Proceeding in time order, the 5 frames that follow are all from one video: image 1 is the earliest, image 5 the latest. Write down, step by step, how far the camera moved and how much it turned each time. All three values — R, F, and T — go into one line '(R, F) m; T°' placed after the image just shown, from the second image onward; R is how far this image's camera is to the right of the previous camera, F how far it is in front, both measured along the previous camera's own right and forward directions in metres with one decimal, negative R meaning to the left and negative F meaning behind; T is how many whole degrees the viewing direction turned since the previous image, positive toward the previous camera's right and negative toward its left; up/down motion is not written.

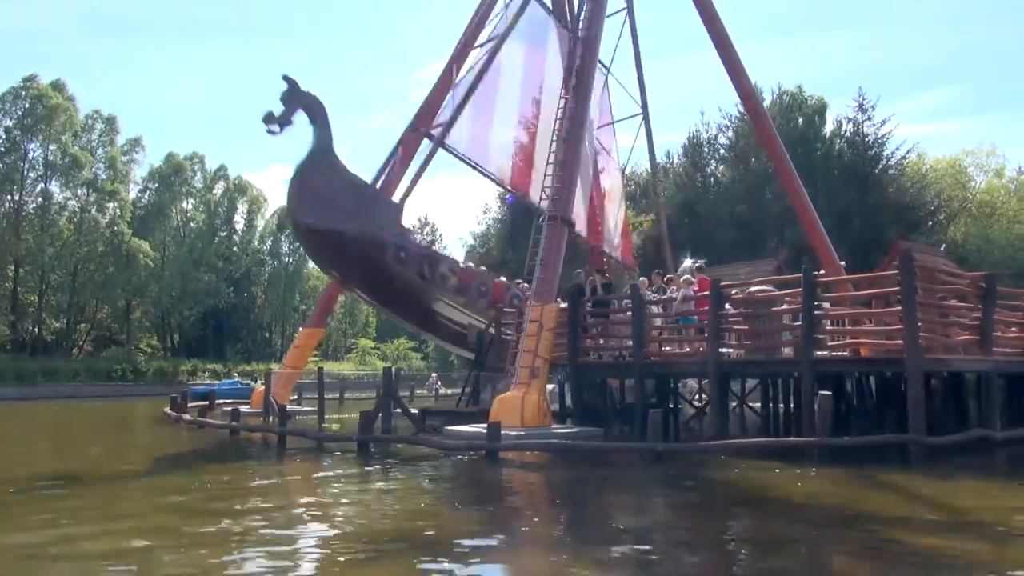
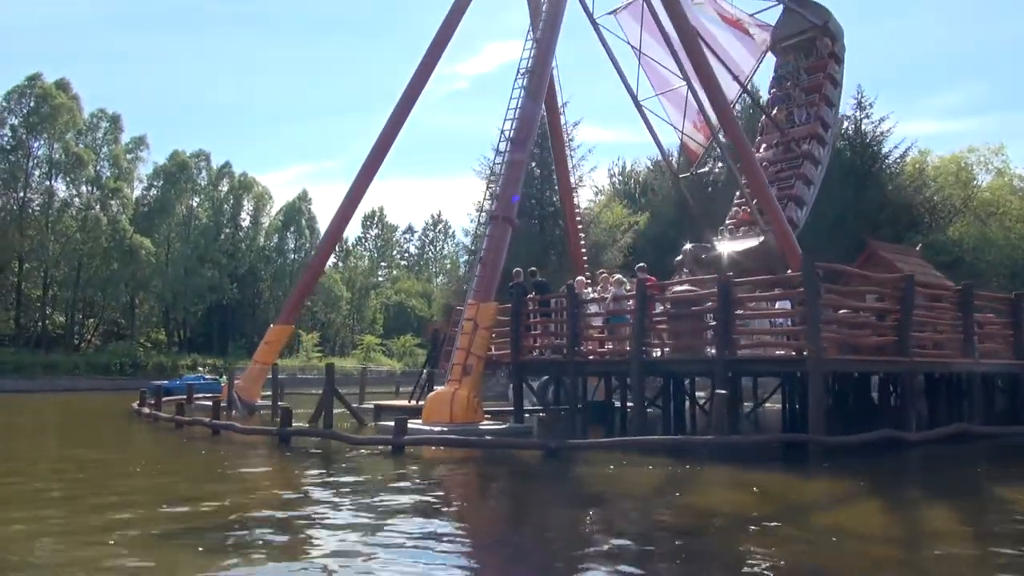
(+1.1, -0.2) m; -2°
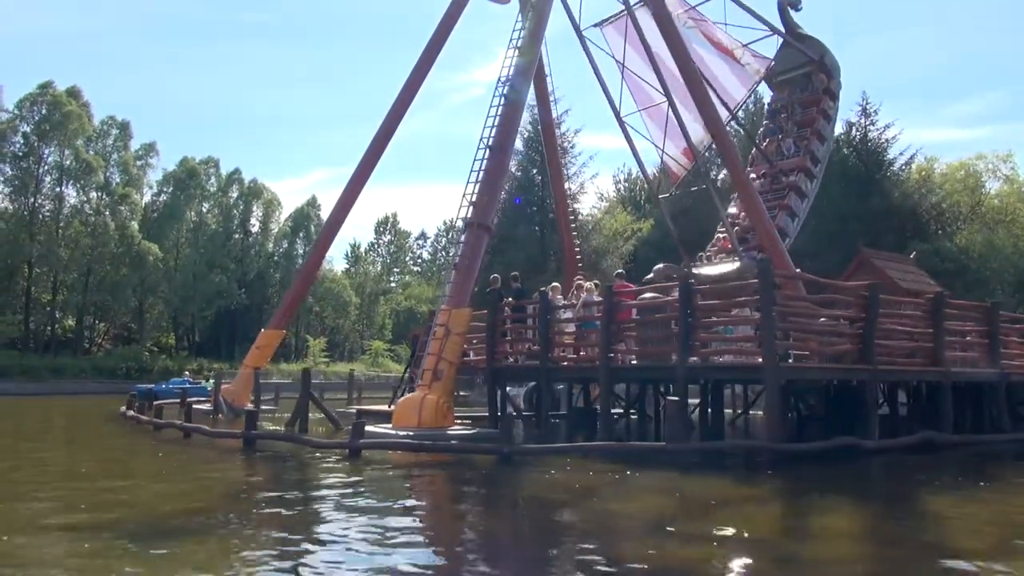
(+0.6, -0.1) m; -2°
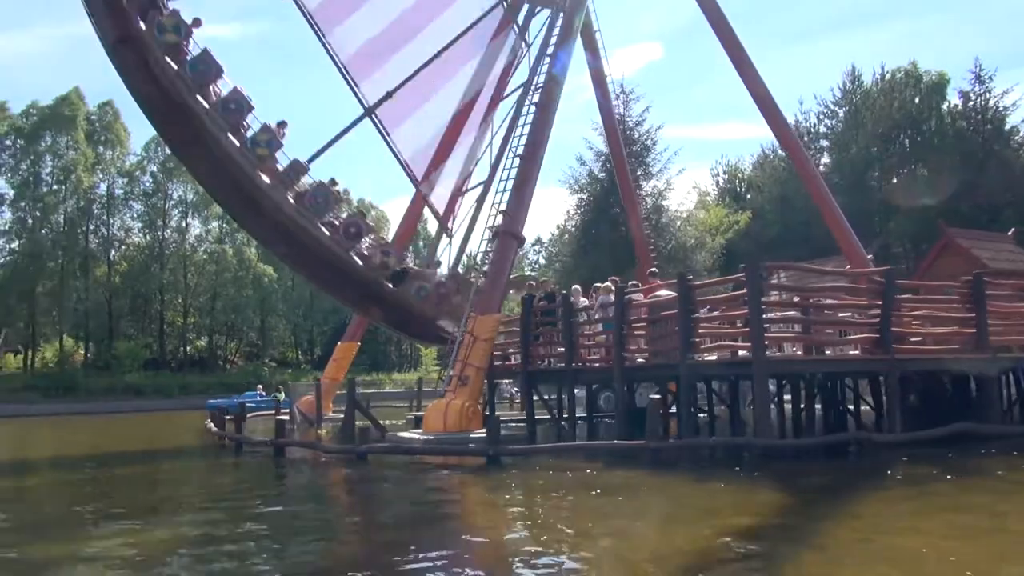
(+1.5, 0.0) m; -9°
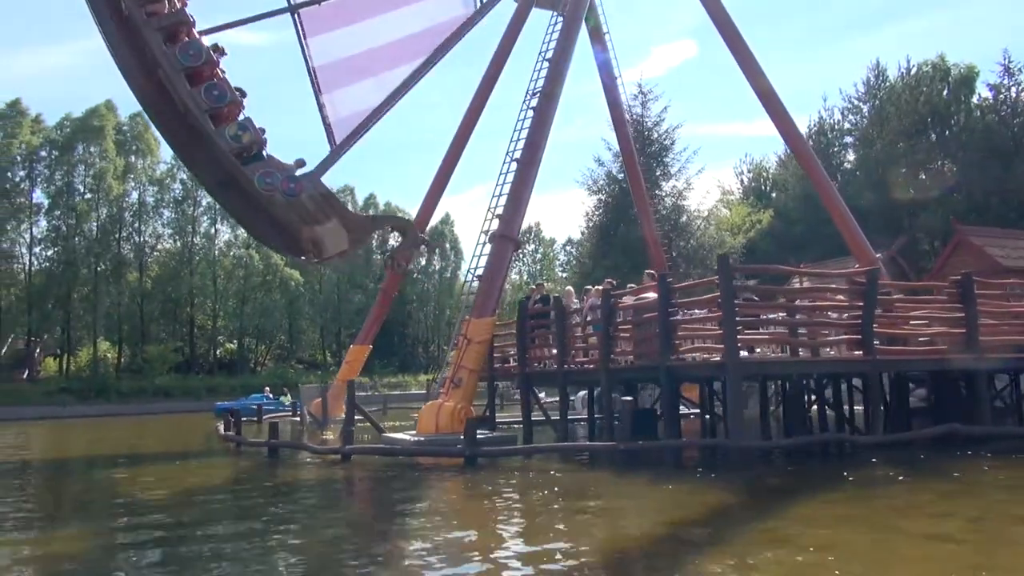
(+0.6, -0.1) m; -3°
